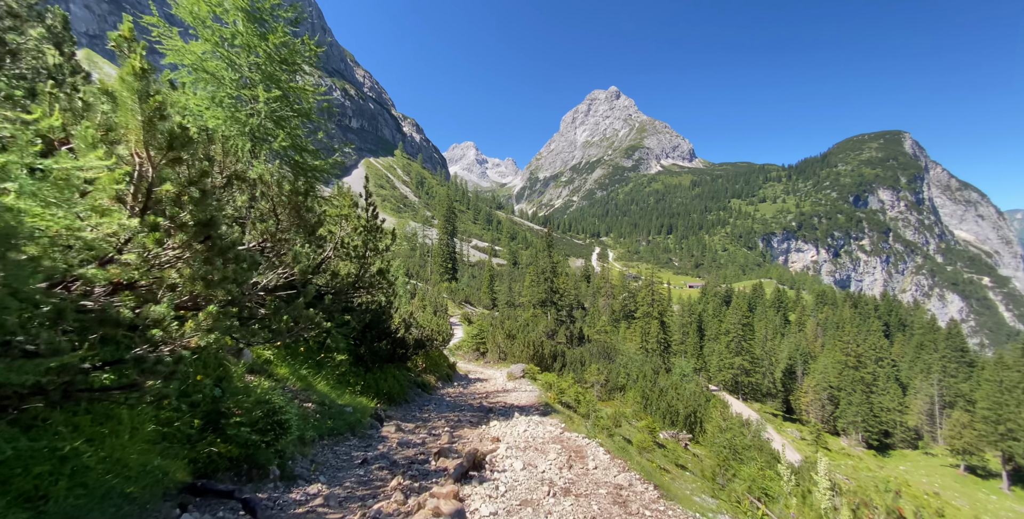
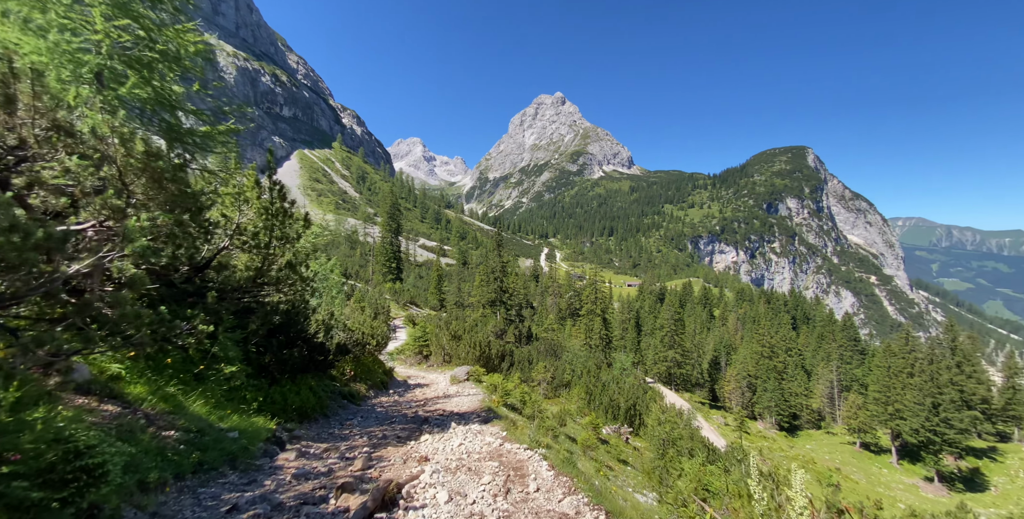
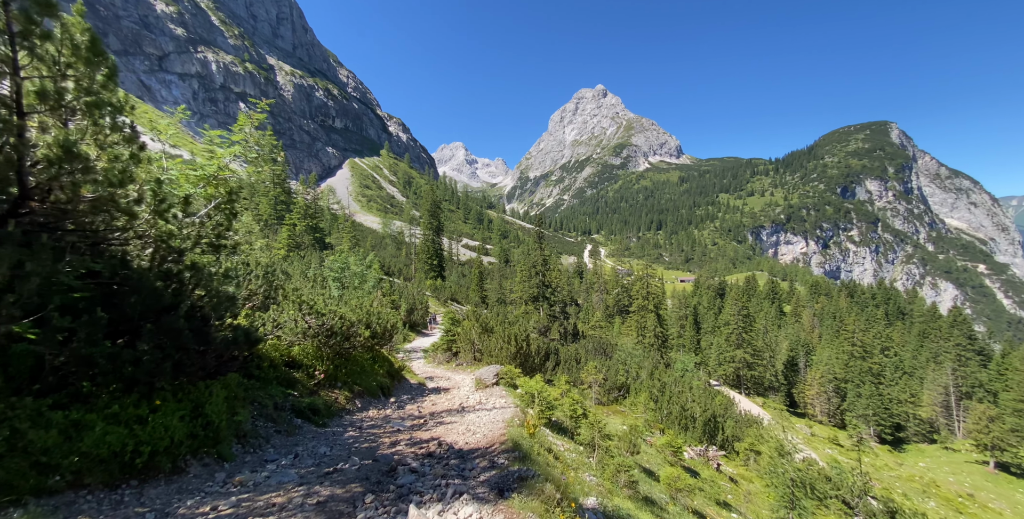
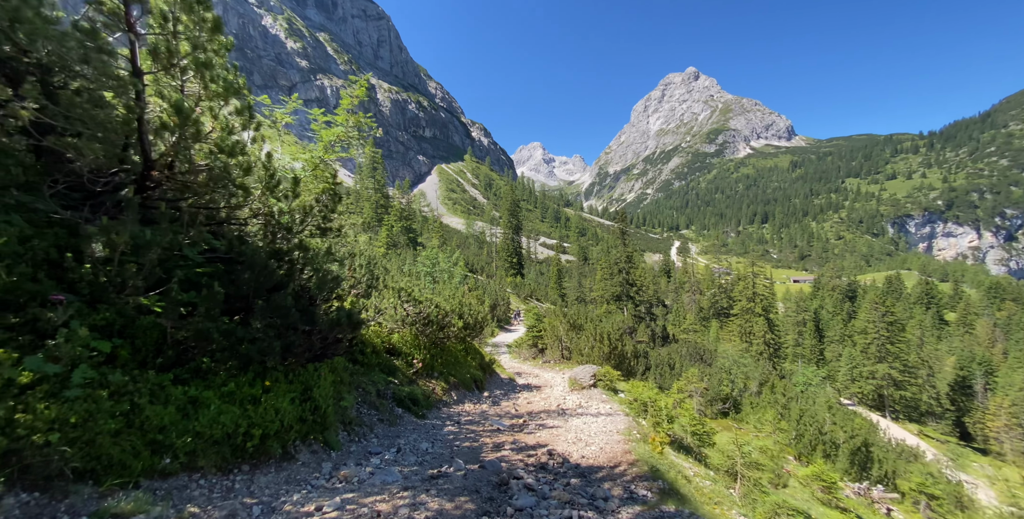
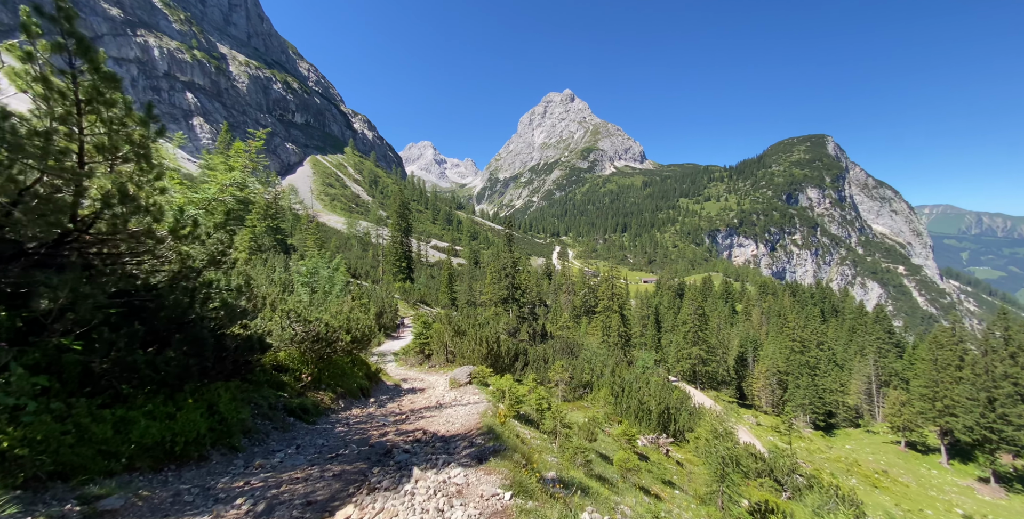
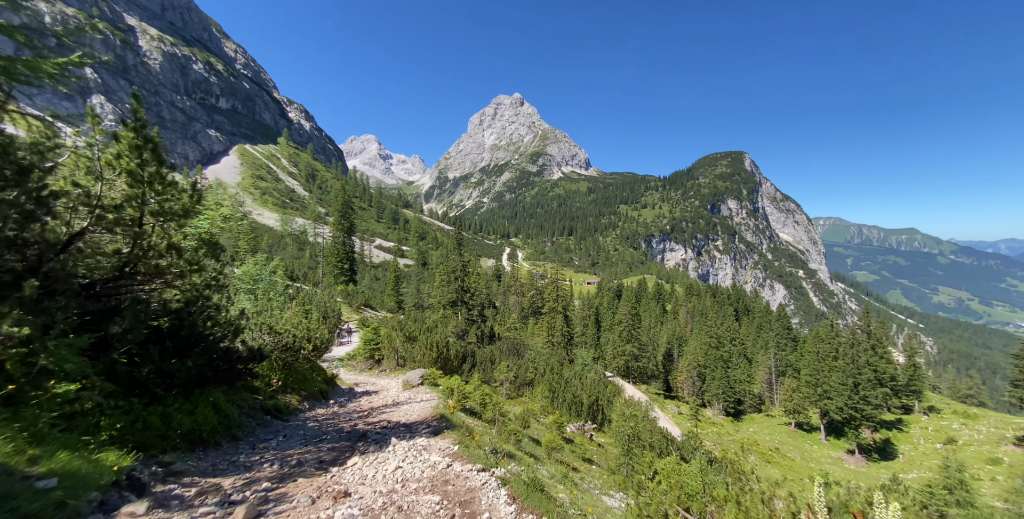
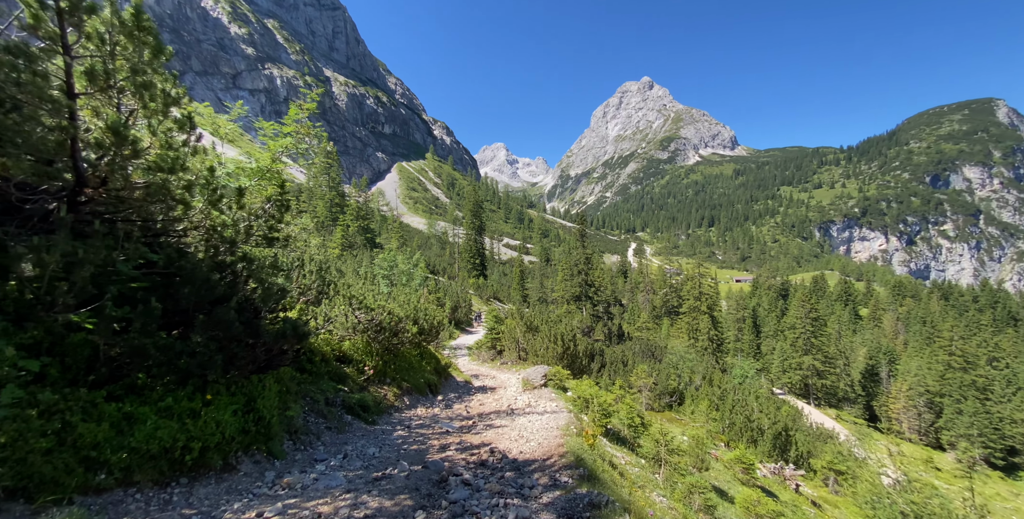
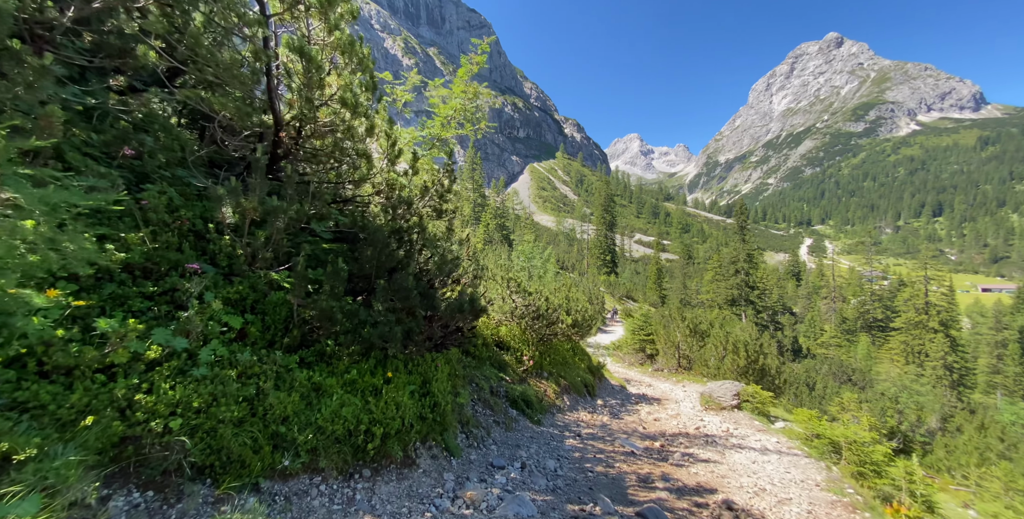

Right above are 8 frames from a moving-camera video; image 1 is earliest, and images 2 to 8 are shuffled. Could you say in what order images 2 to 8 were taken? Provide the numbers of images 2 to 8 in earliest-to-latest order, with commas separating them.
2, 6, 5, 3, 7, 4, 8
